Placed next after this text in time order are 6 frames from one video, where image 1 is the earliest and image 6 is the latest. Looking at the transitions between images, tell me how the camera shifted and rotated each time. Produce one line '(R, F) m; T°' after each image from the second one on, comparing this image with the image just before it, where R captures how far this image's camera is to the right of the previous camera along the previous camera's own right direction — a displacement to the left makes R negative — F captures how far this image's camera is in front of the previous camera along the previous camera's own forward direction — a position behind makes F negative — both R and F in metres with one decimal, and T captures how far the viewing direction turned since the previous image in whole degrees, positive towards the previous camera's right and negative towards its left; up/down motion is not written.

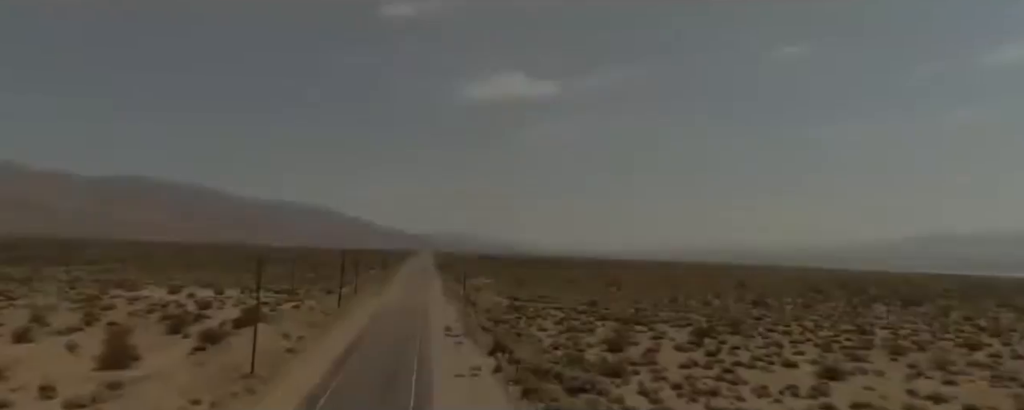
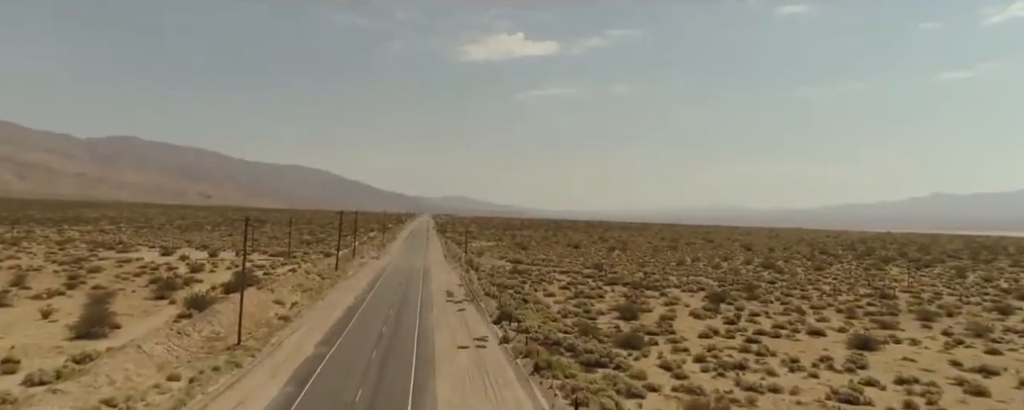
(-0.5, +3.9) m; 0°
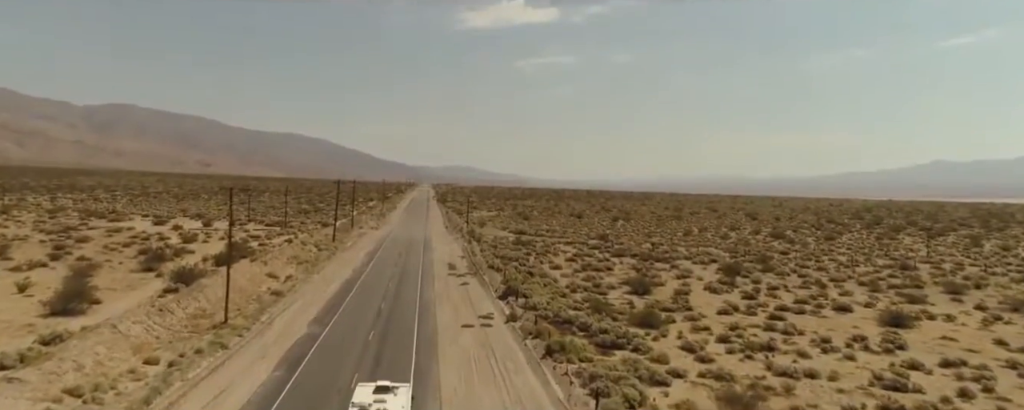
(-0.4, +3.2) m; 0°
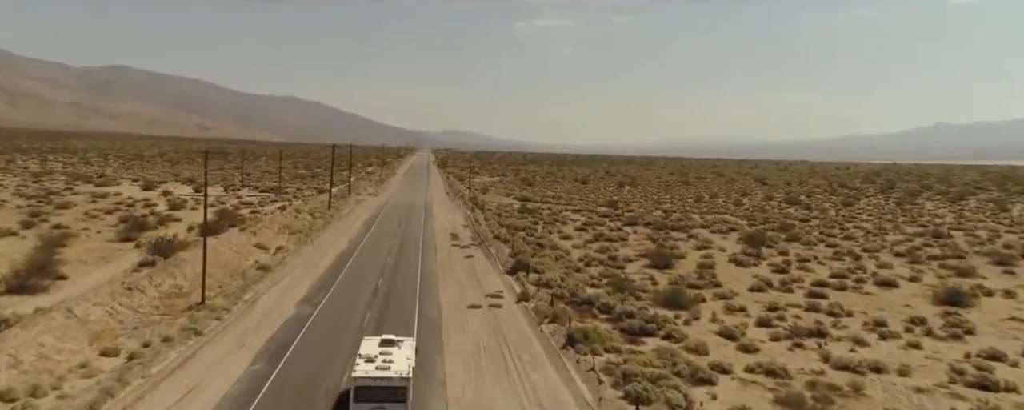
(-0.6, +4.4) m; 0°
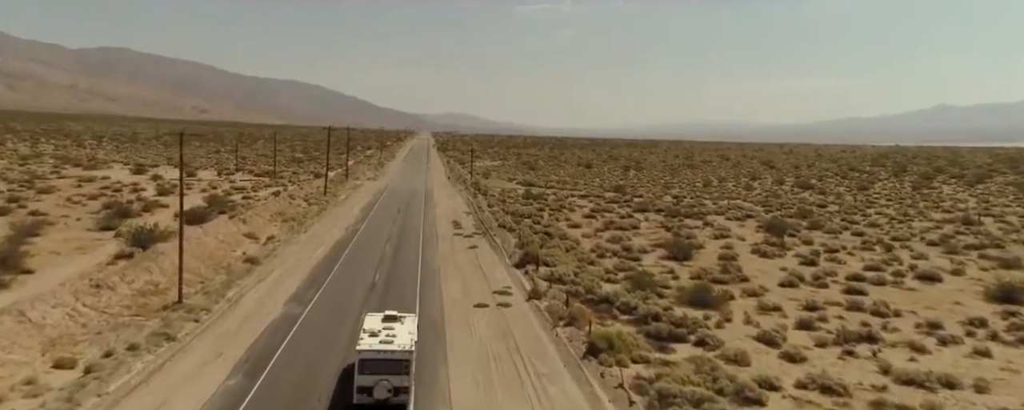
(-0.4, +3.4) m; 0°
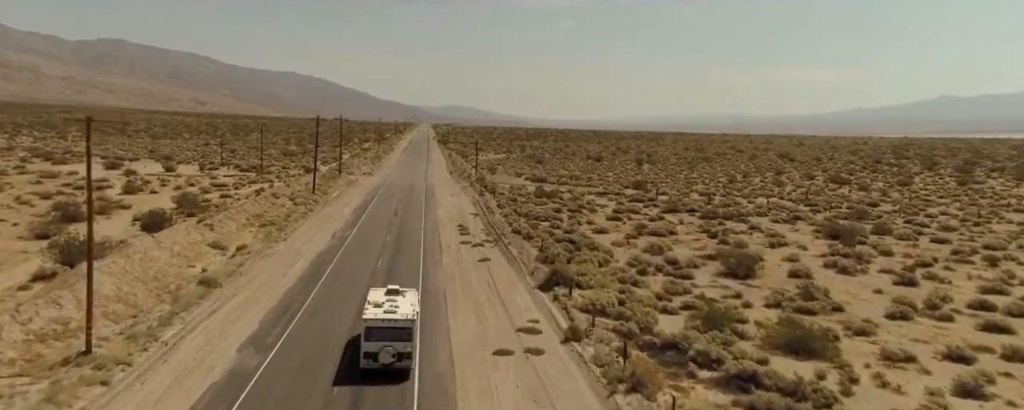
(-1.1, +8.4) m; 0°
